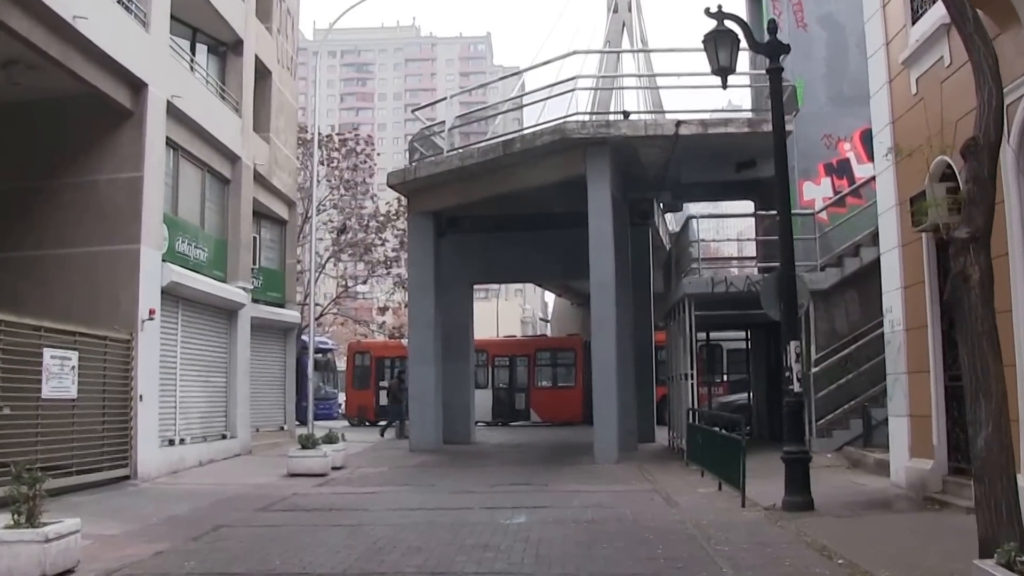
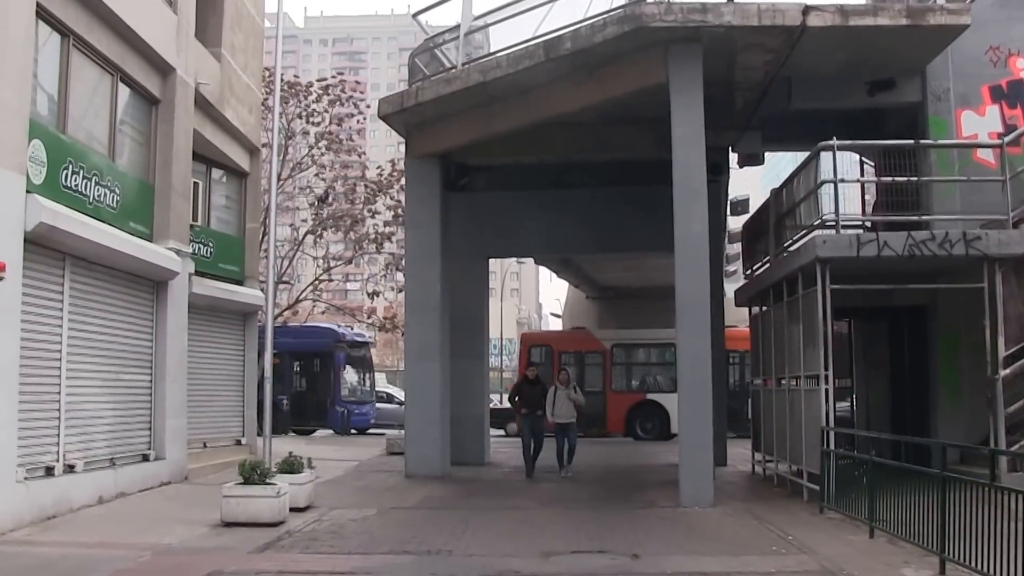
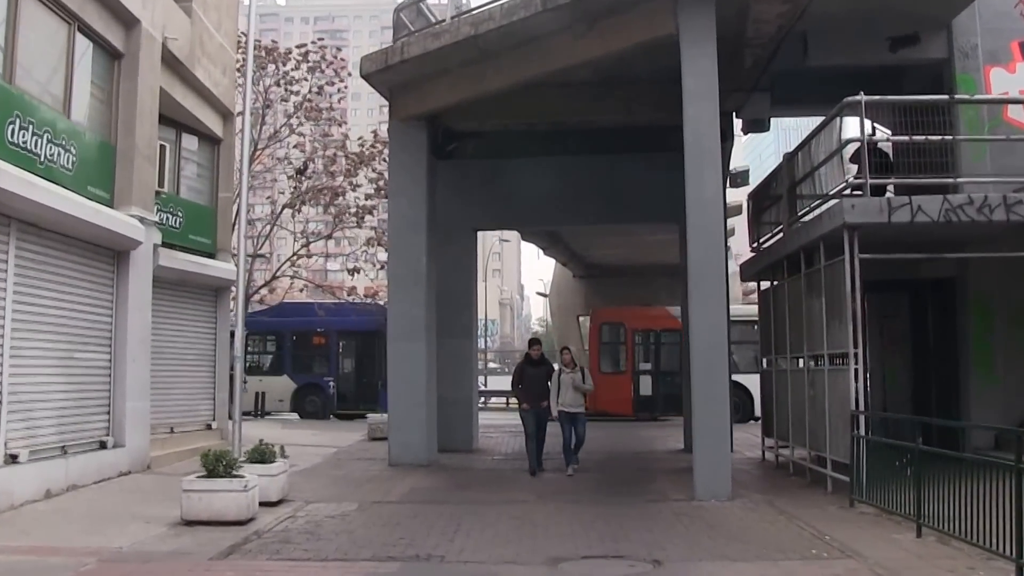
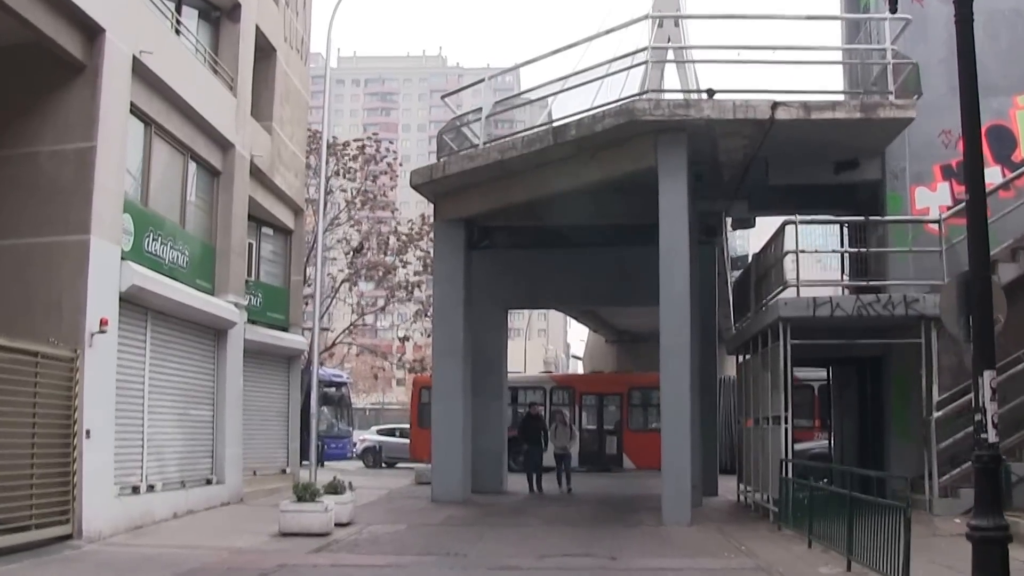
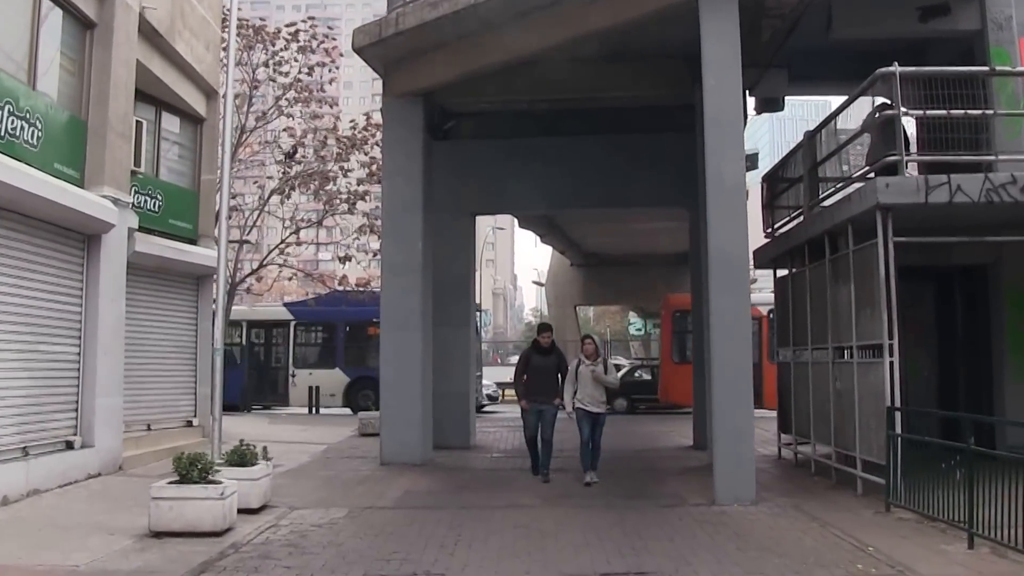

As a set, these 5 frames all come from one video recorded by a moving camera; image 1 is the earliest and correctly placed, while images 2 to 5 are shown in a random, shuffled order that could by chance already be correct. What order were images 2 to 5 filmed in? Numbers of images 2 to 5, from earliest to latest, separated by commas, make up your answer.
4, 2, 3, 5
